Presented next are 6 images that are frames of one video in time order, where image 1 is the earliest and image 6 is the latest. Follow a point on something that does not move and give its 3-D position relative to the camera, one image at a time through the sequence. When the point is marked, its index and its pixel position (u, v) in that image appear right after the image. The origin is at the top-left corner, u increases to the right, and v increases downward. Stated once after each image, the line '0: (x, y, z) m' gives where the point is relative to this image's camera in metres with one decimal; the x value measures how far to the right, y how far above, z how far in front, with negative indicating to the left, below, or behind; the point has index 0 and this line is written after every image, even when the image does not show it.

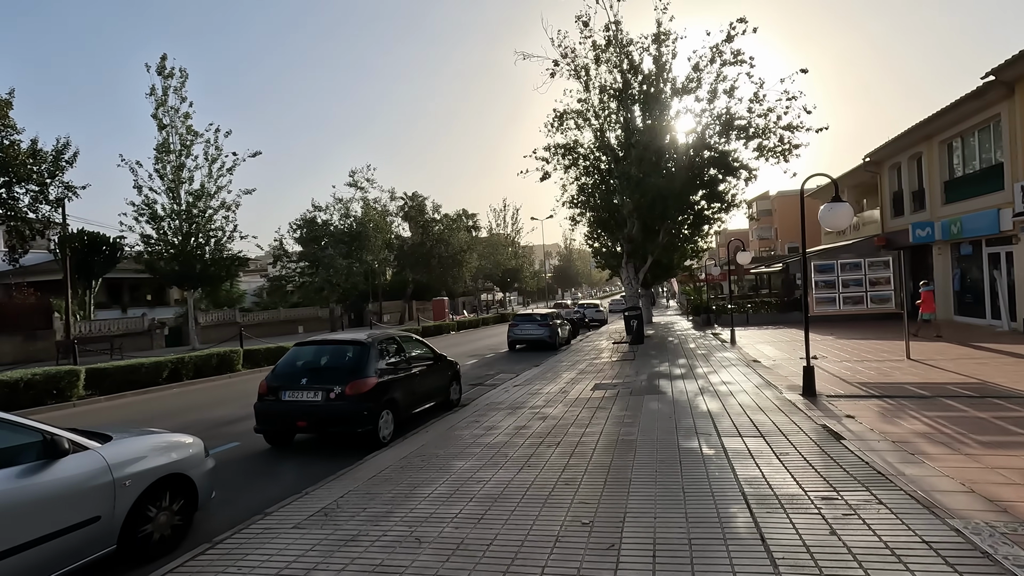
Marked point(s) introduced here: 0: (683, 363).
0: (+5.0, -2.2, +15.6) m
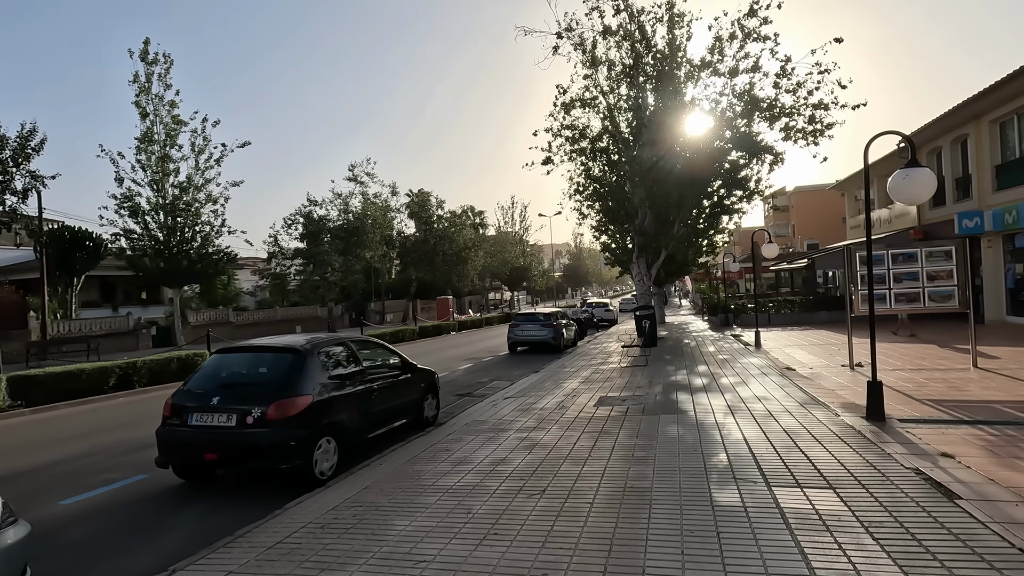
0: (+4.8, -2.1, +13.4) m
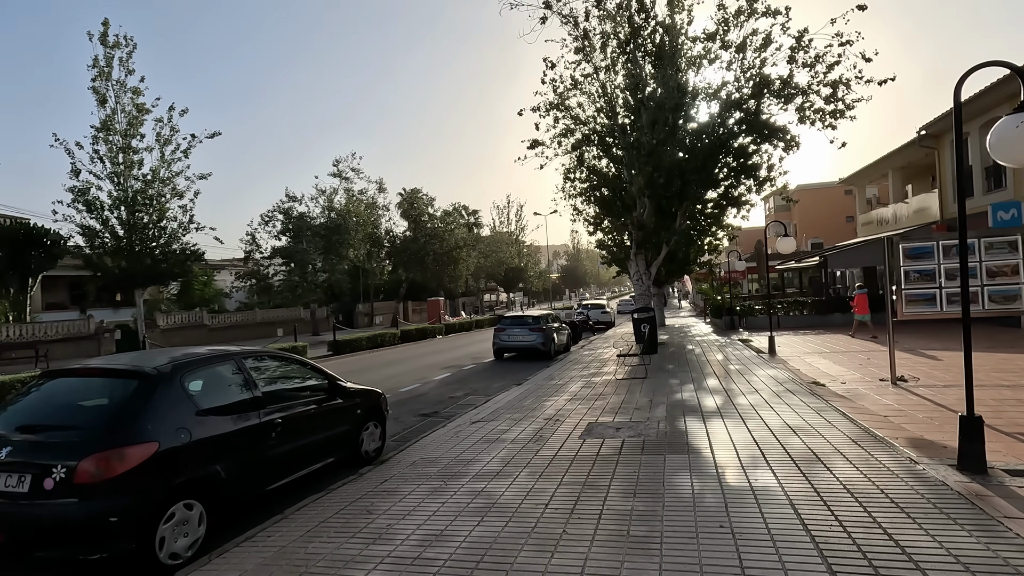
0: (+4.3, -2.1, +11.3) m
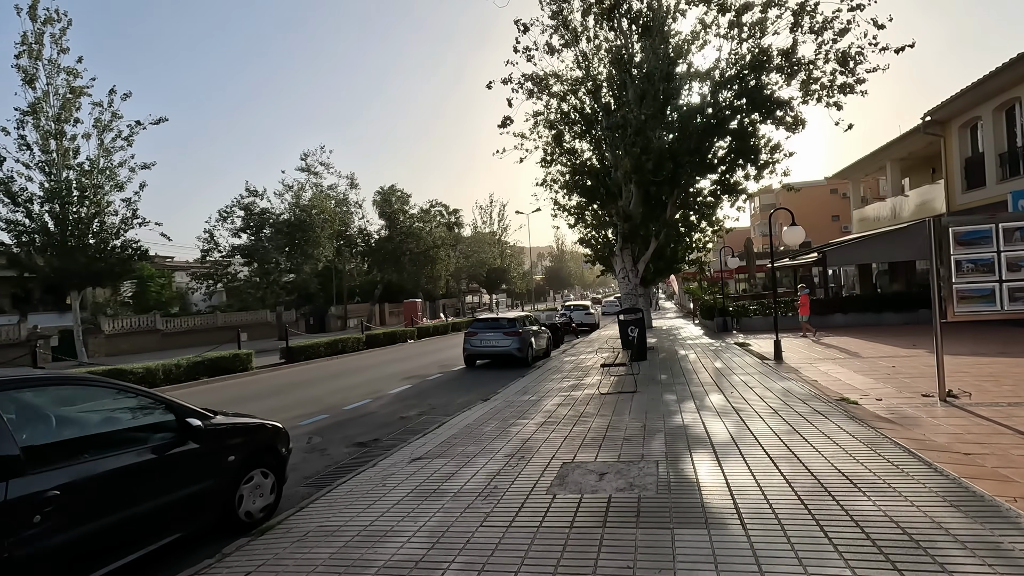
0: (+3.6, -2.0, +9.2) m
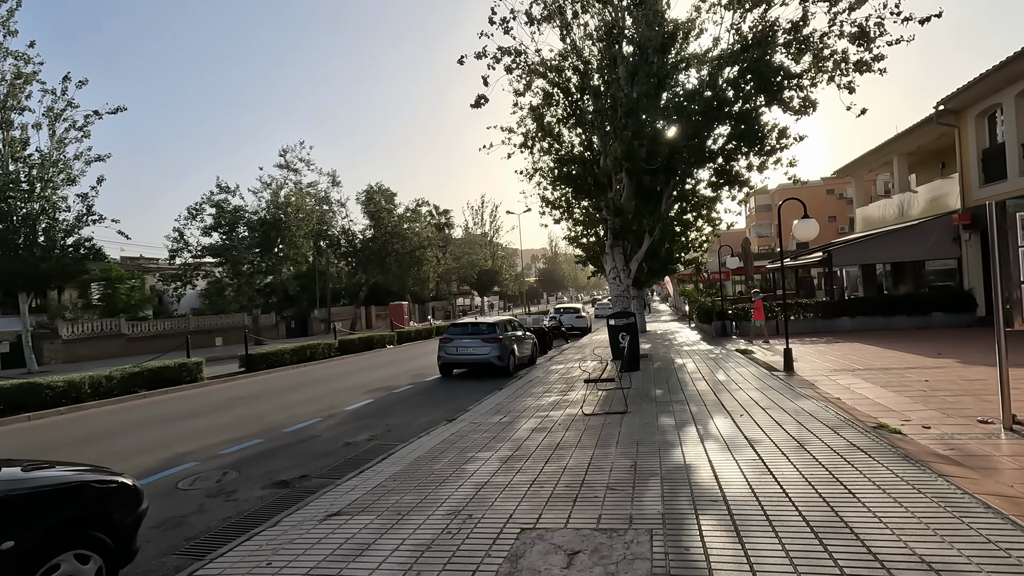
0: (+3.0, -2.0, +7.5) m
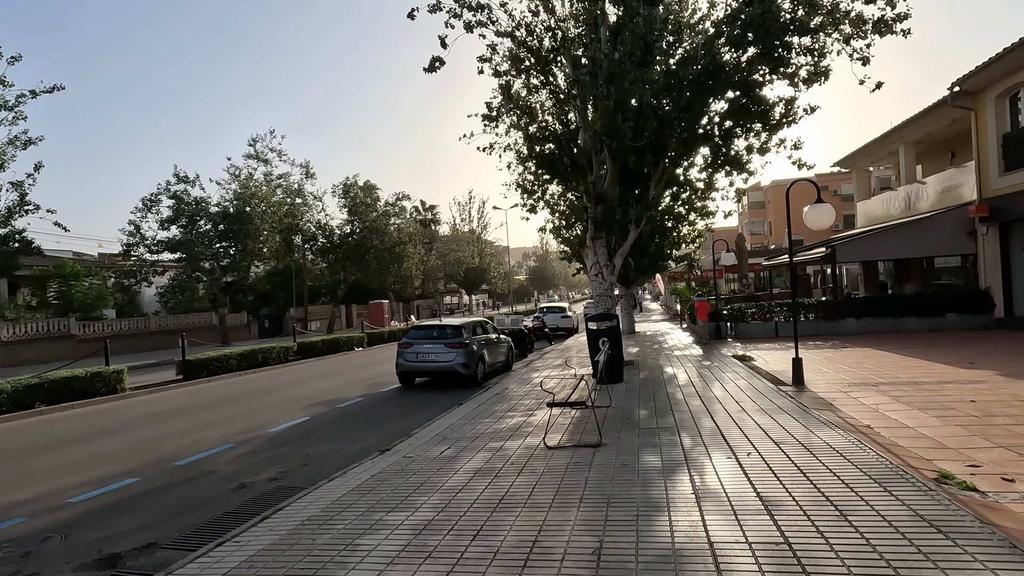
0: (+2.3, -2.0, +5.6) m
